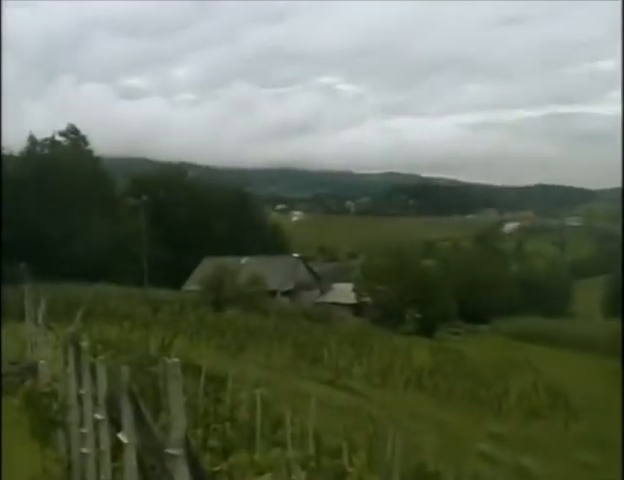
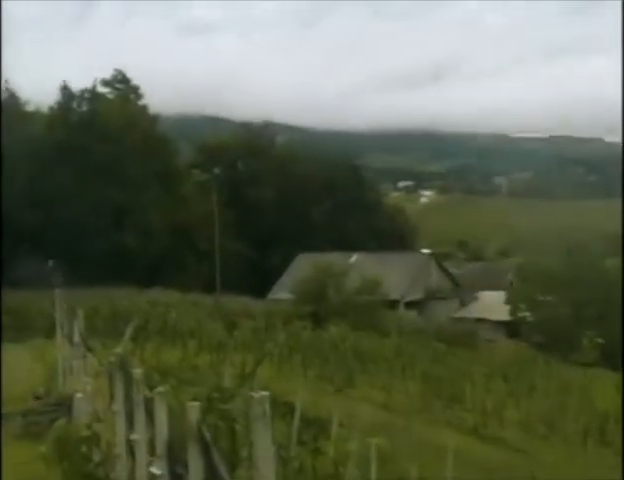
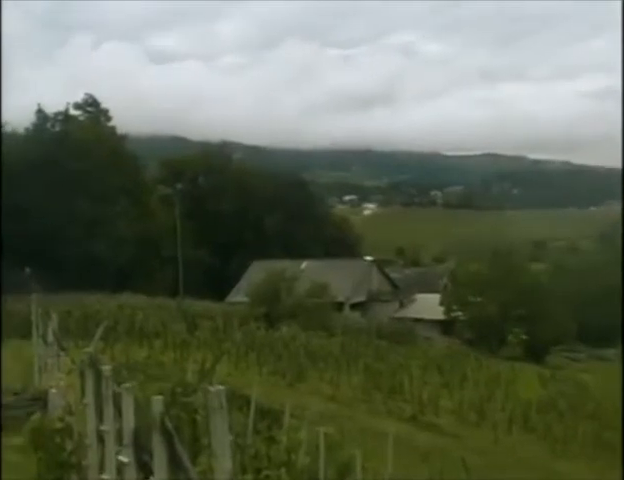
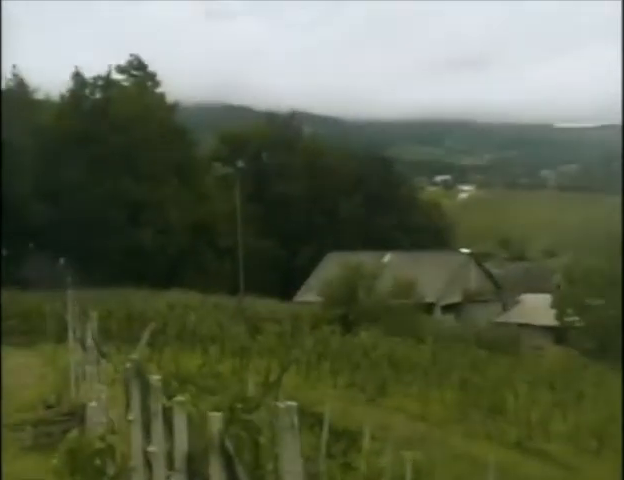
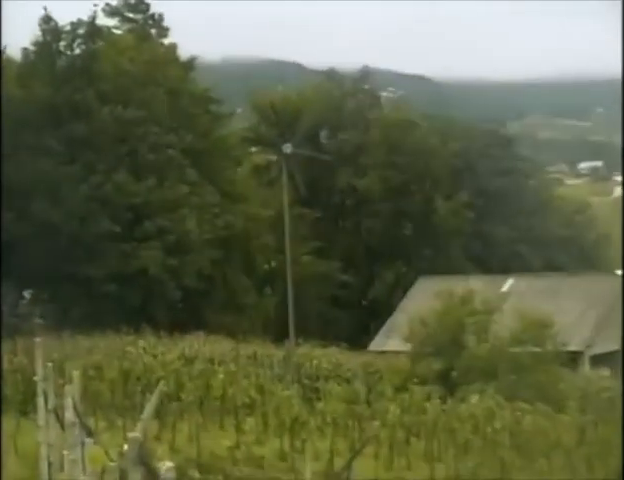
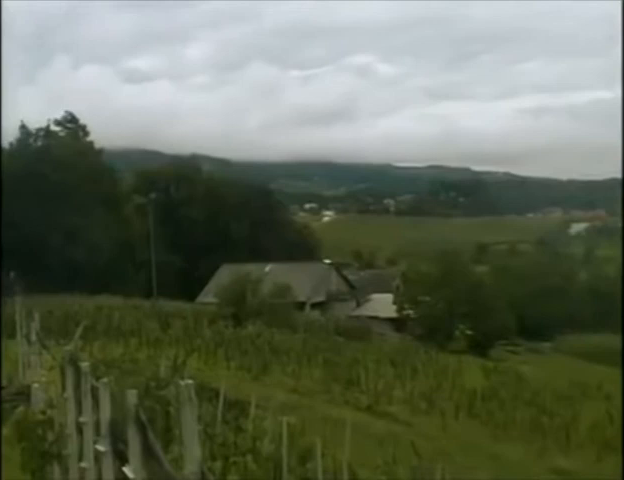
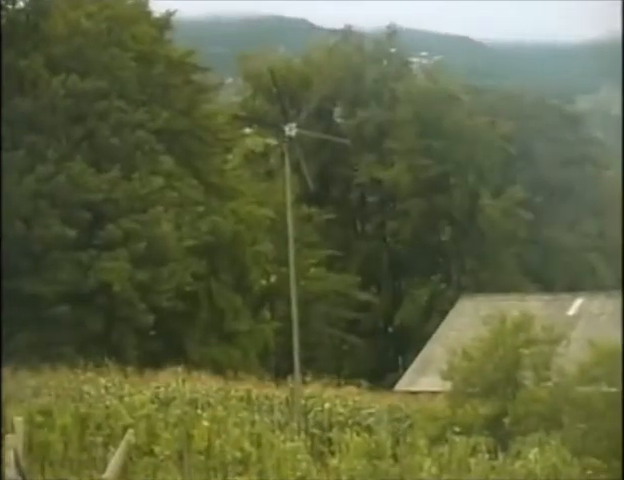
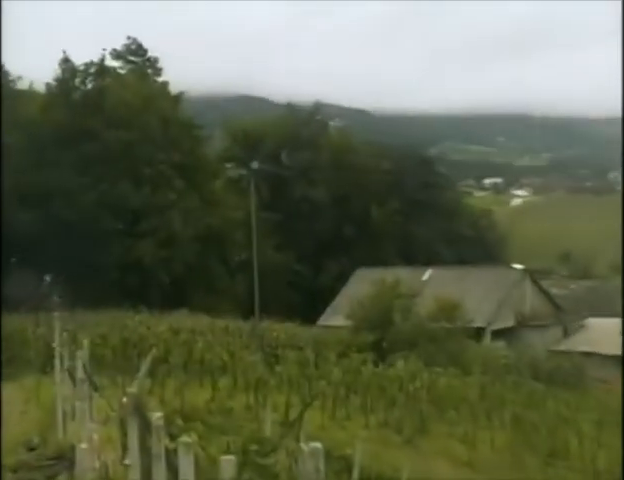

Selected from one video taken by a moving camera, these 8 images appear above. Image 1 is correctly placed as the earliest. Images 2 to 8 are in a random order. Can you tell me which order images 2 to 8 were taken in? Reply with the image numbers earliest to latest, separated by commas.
6, 3, 2, 4, 8, 5, 7
